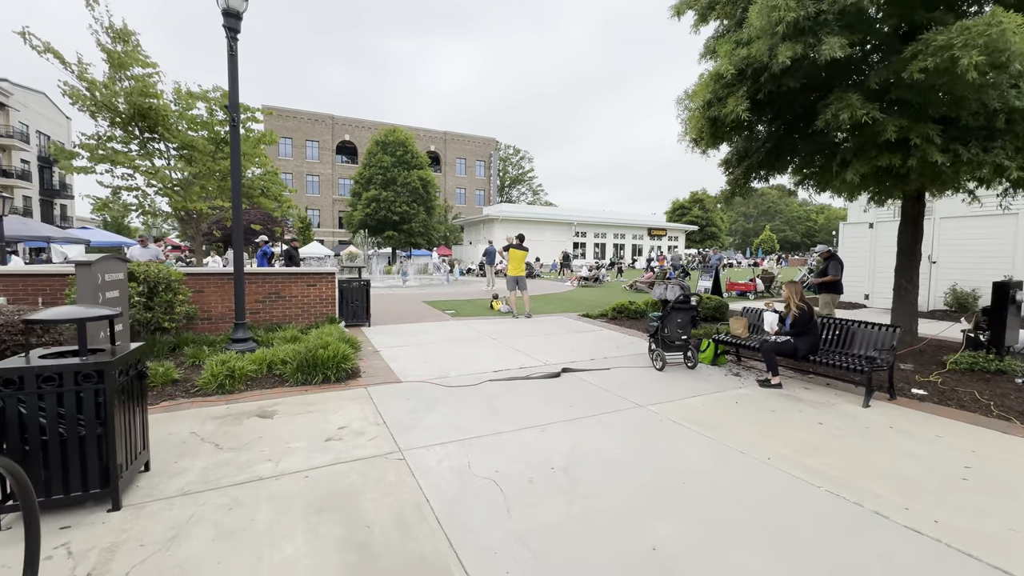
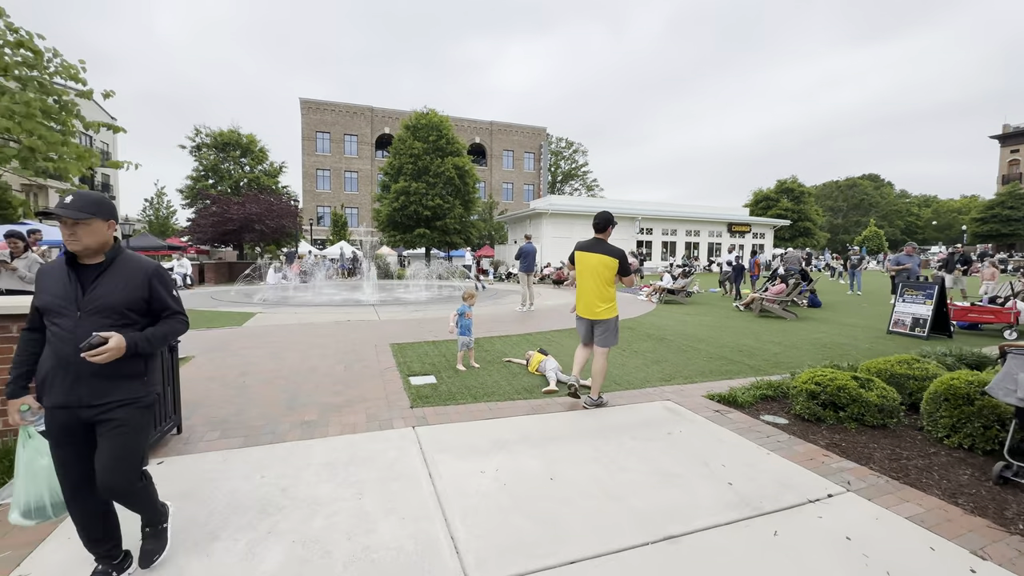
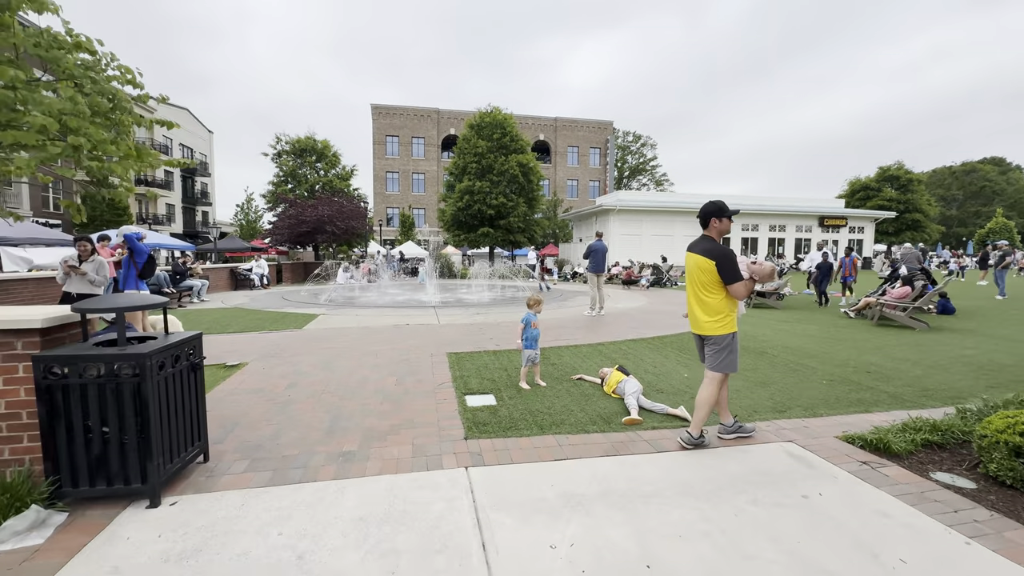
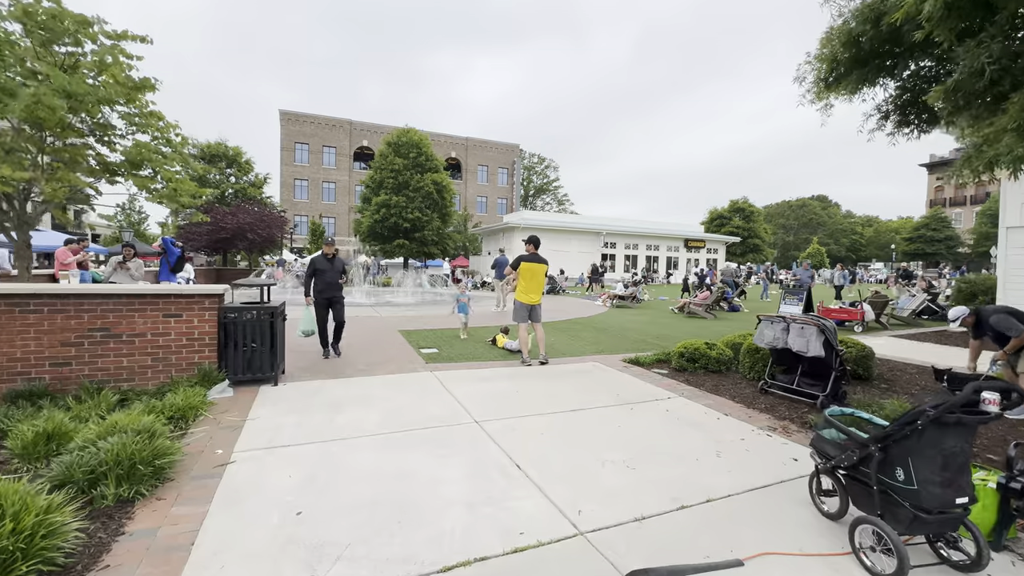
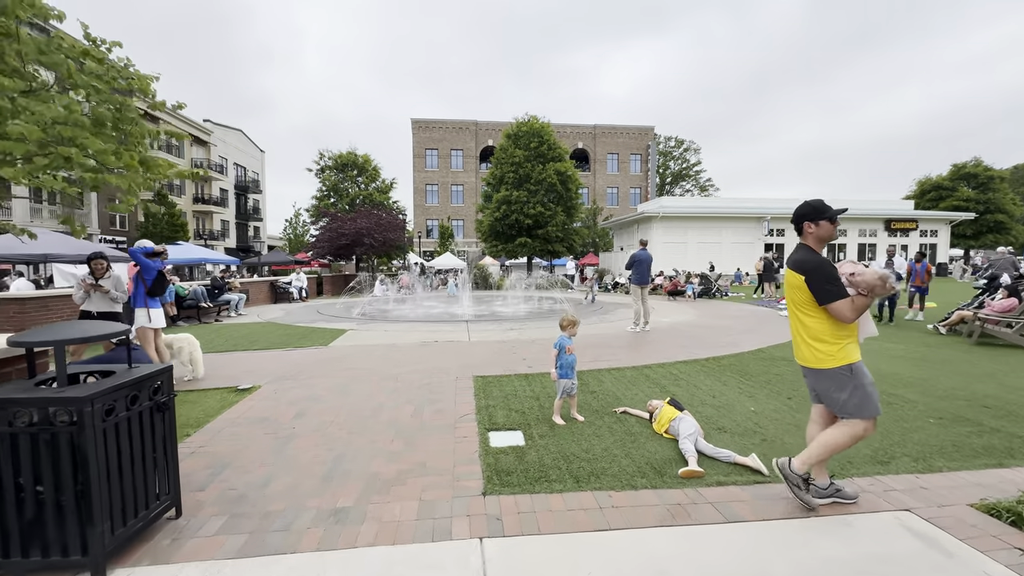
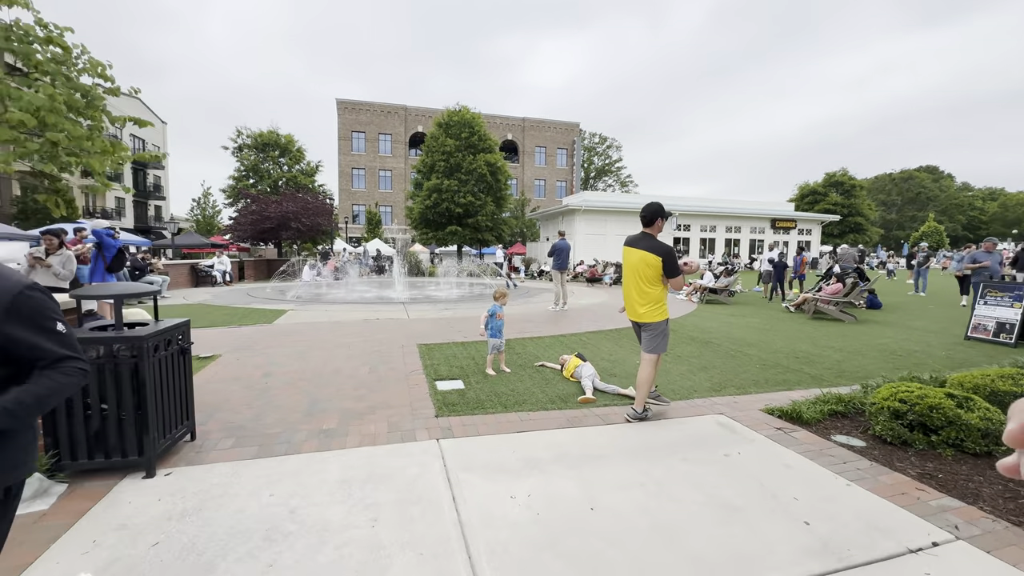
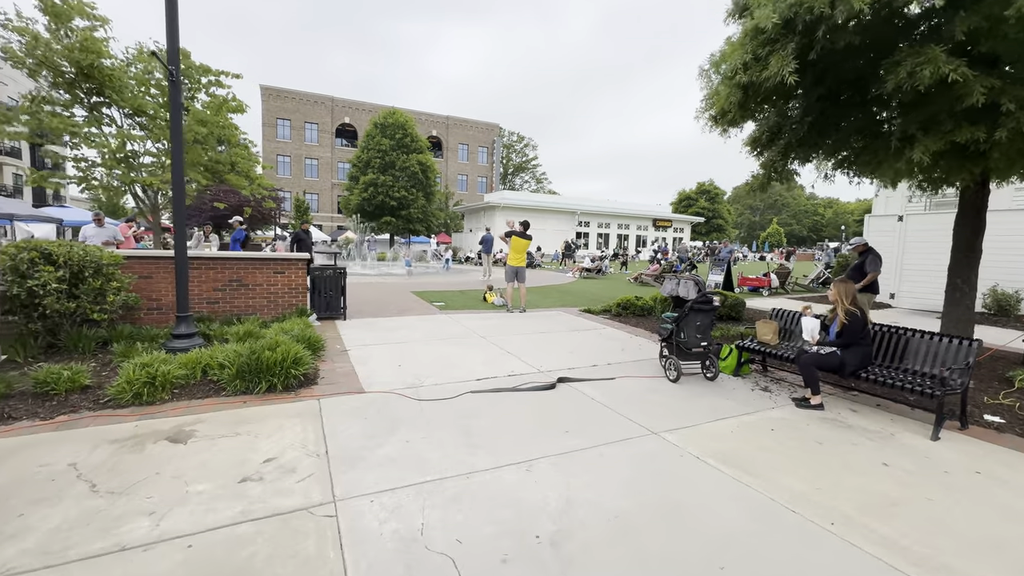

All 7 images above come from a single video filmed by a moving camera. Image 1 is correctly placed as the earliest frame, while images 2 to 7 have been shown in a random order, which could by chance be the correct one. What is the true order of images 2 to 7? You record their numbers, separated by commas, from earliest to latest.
7, 4, 2, 6, 3, 5
